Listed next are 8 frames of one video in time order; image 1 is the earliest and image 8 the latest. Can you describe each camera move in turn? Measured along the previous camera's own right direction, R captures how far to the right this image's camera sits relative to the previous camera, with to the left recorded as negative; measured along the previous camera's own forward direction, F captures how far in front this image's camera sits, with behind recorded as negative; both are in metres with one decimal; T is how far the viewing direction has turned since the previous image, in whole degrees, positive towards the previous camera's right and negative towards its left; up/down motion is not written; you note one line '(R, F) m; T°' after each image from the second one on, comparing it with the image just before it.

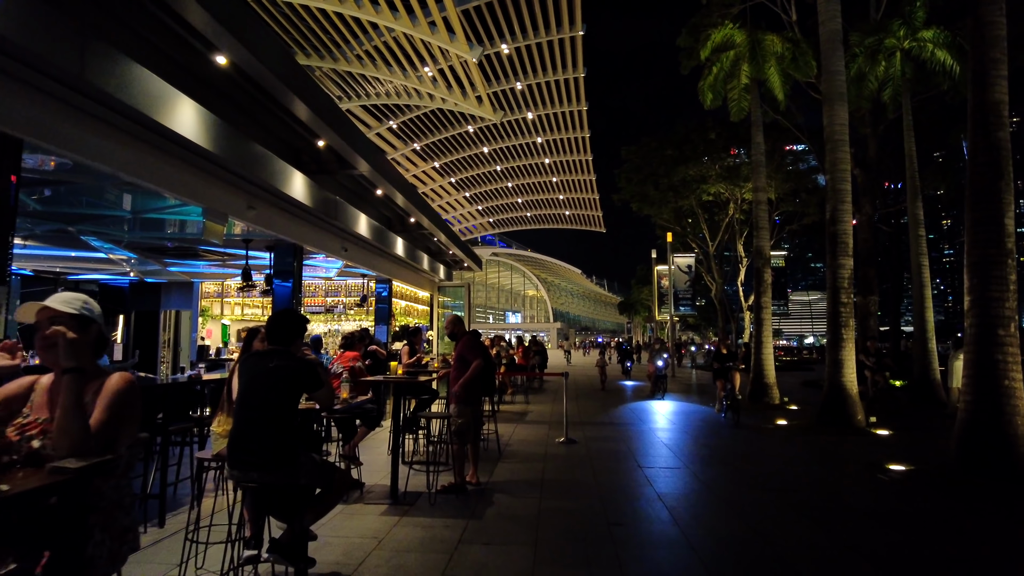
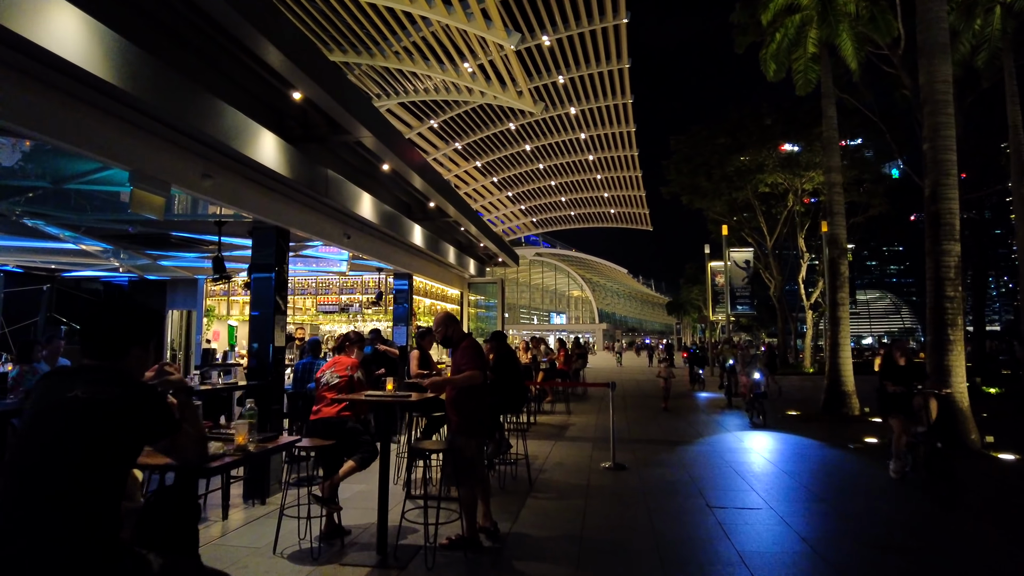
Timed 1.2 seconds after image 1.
(+0.2, +2.0) m; -4°
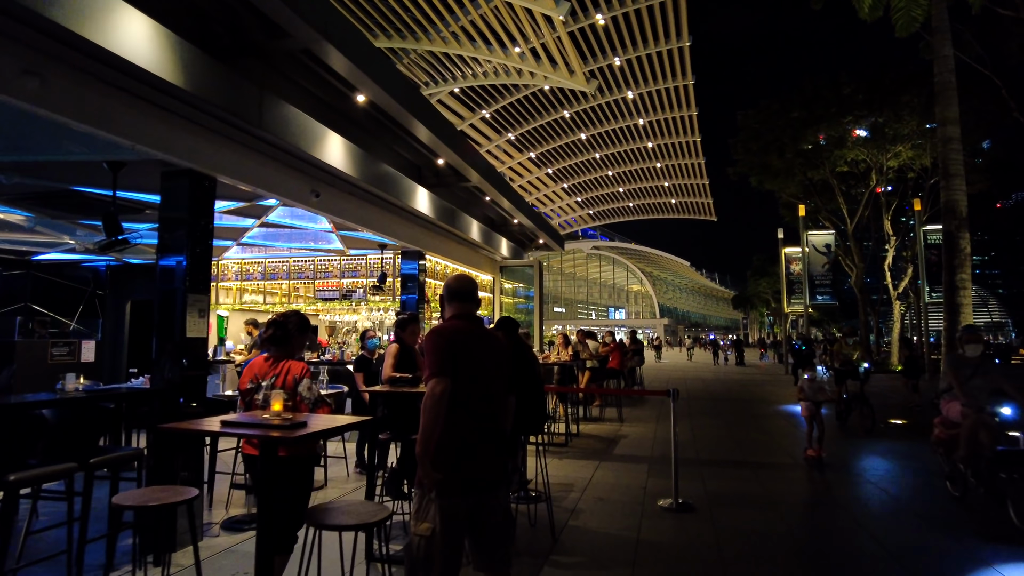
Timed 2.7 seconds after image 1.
(+0.4, +2.6) m; -5°
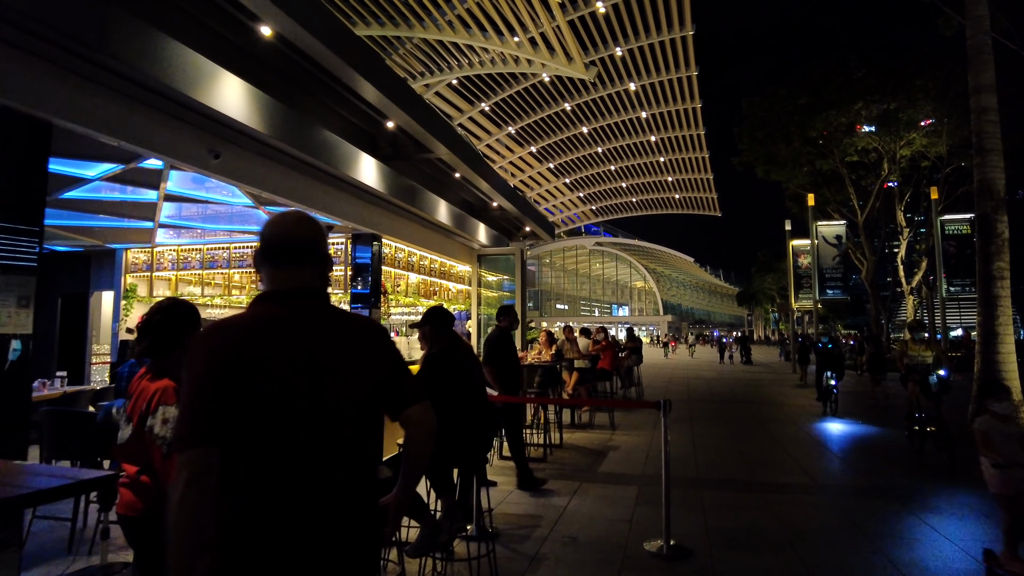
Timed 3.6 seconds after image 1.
(+0.5, +1.6) m; 0°
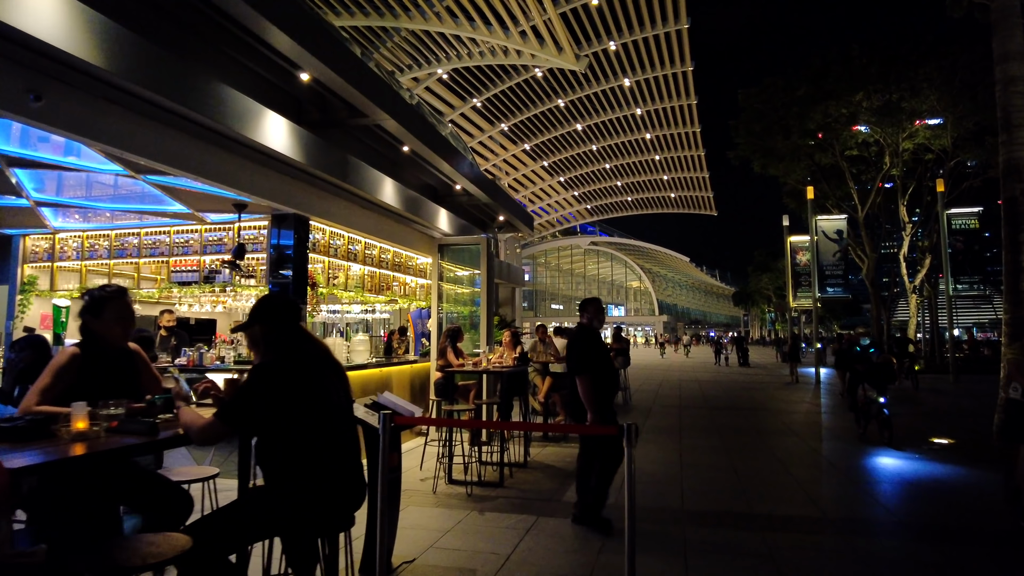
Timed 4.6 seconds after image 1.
(+0.5, +1.5) m; 0°
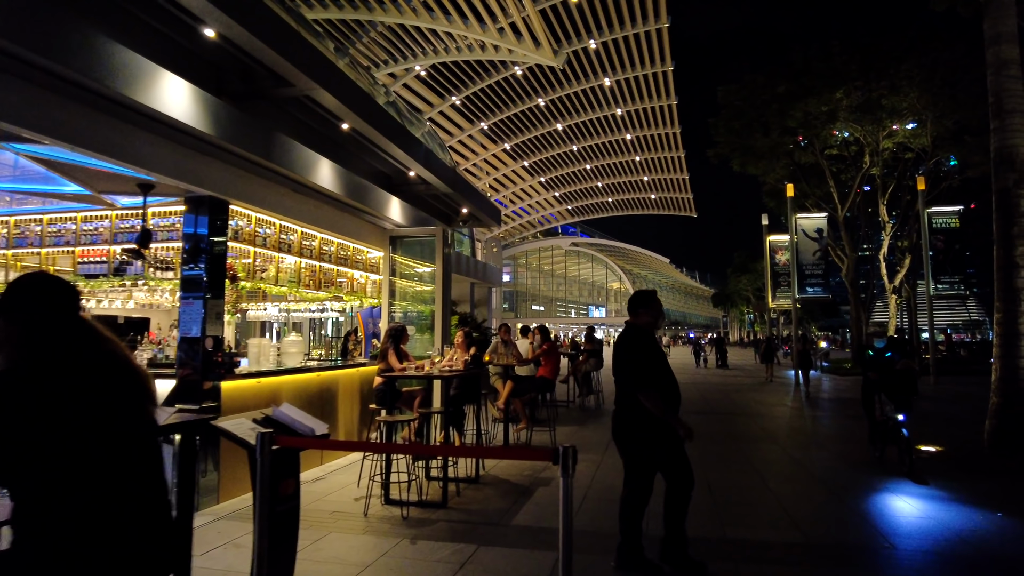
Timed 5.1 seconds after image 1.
(+0.4, +0.9) m; +2°
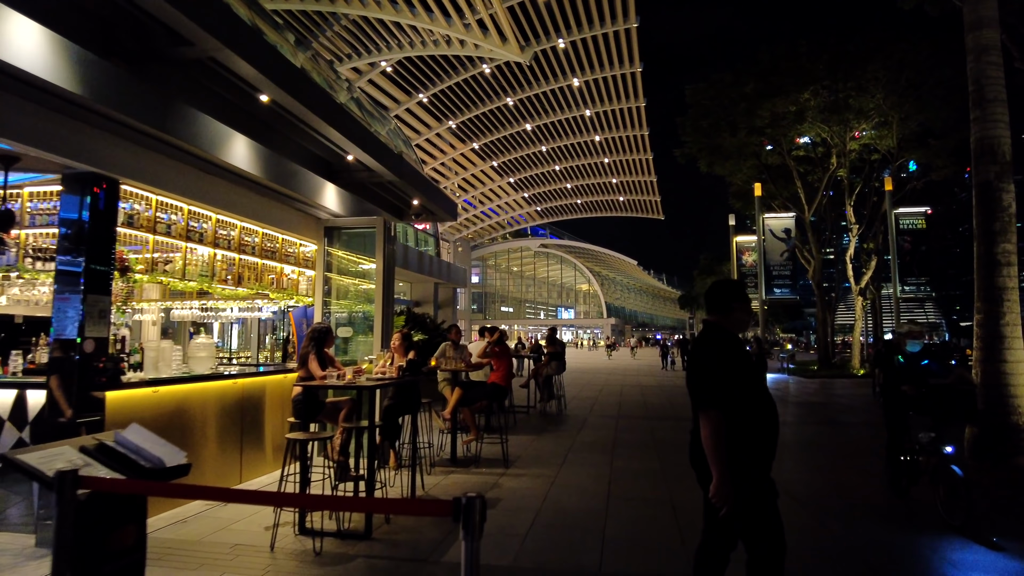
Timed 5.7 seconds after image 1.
(+0.3, +0.9) m; +3°
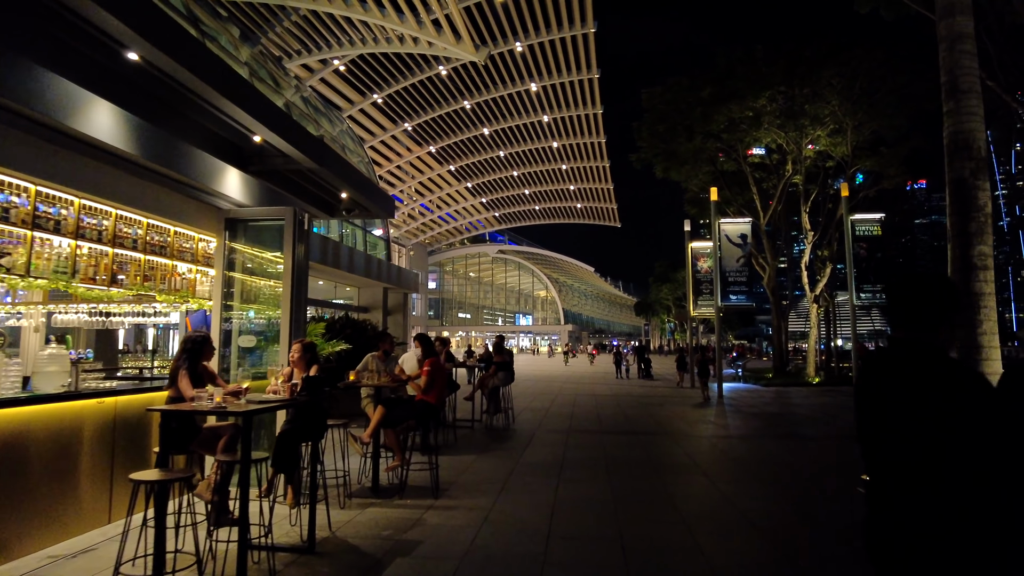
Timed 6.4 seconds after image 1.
(+0.3, +1.1) m; +4°
